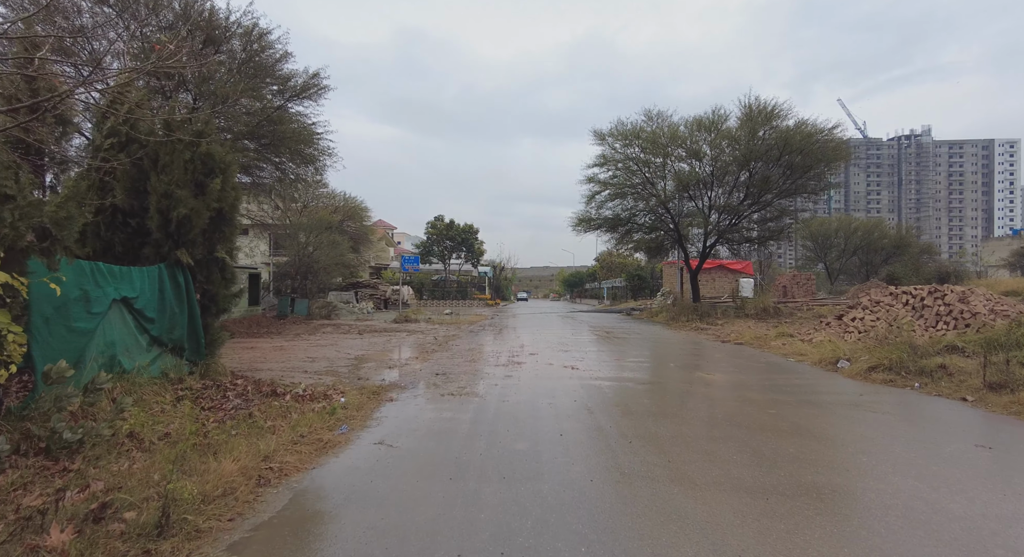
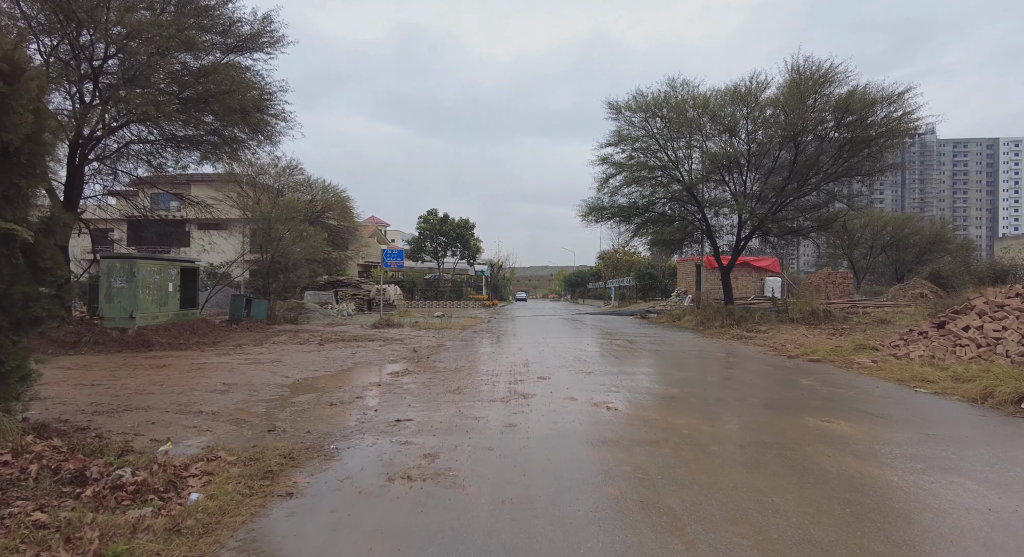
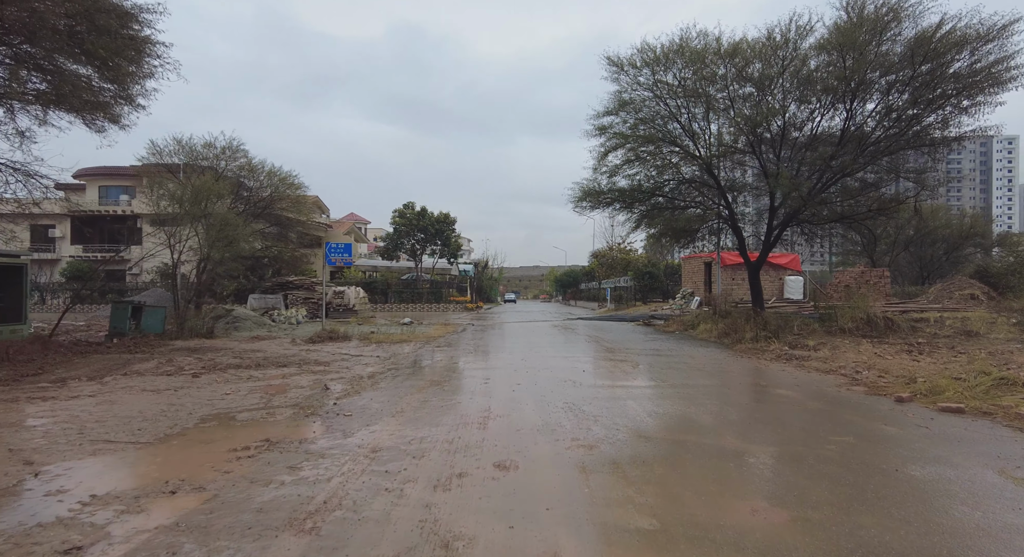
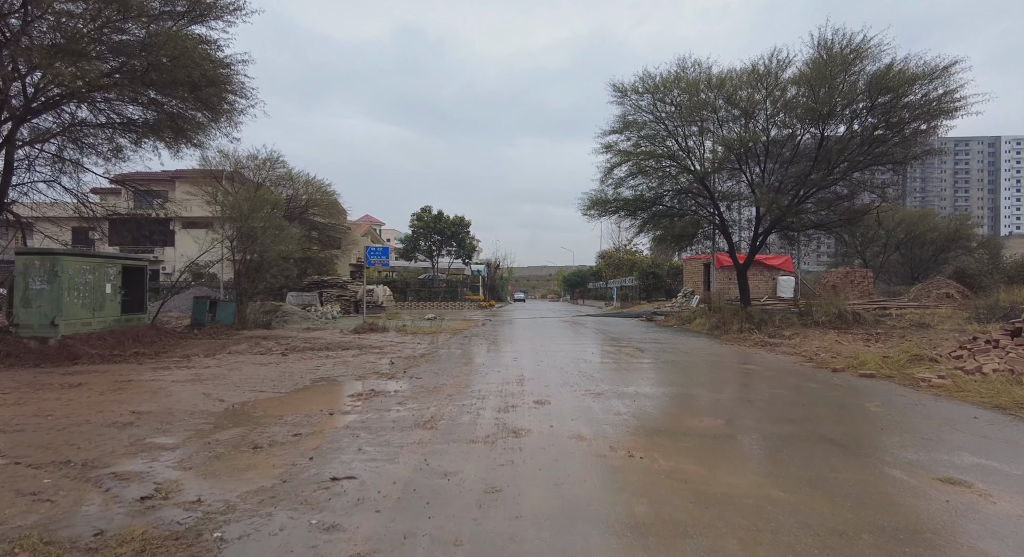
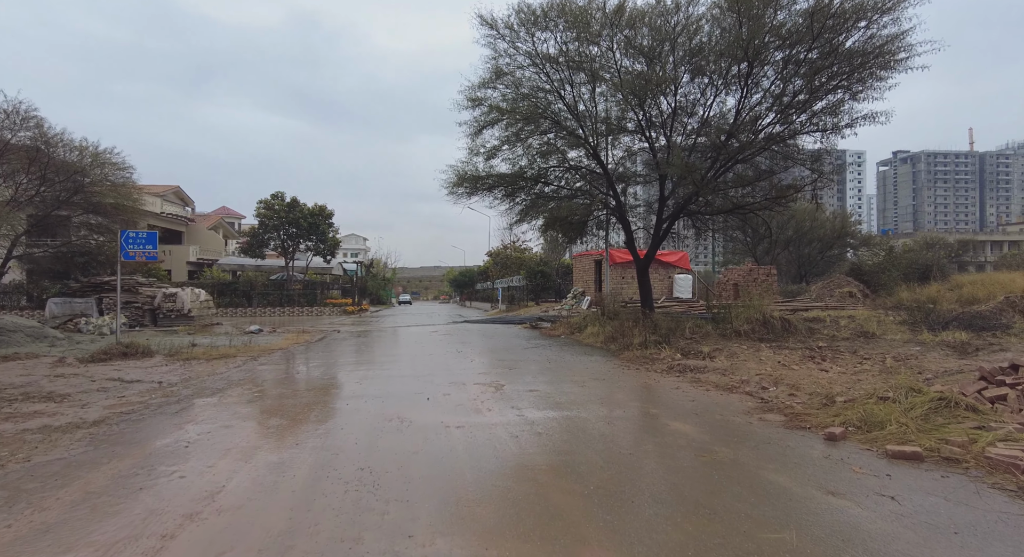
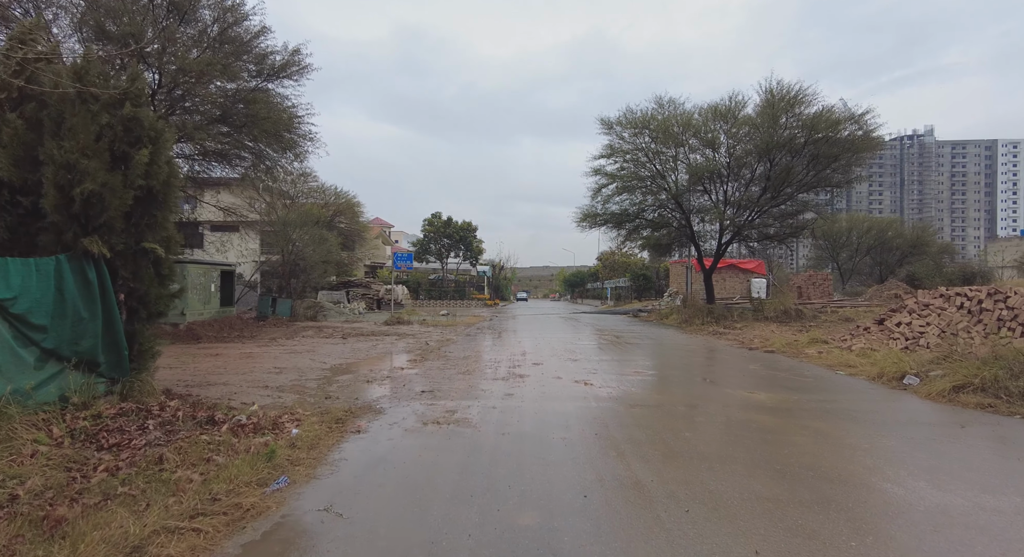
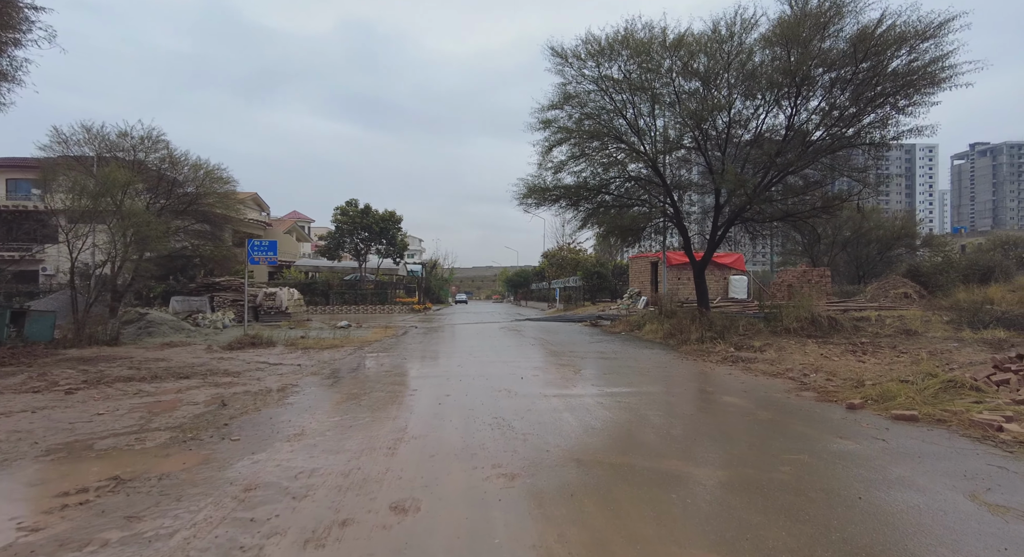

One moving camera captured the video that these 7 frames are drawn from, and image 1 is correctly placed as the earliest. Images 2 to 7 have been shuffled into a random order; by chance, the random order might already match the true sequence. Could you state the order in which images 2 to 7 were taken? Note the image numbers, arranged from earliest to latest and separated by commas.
6, 2, 4, 3, 7, 5
